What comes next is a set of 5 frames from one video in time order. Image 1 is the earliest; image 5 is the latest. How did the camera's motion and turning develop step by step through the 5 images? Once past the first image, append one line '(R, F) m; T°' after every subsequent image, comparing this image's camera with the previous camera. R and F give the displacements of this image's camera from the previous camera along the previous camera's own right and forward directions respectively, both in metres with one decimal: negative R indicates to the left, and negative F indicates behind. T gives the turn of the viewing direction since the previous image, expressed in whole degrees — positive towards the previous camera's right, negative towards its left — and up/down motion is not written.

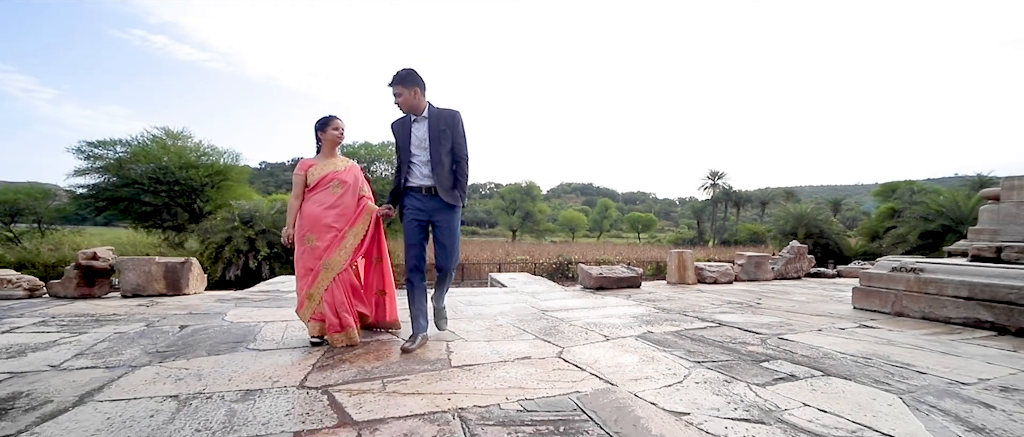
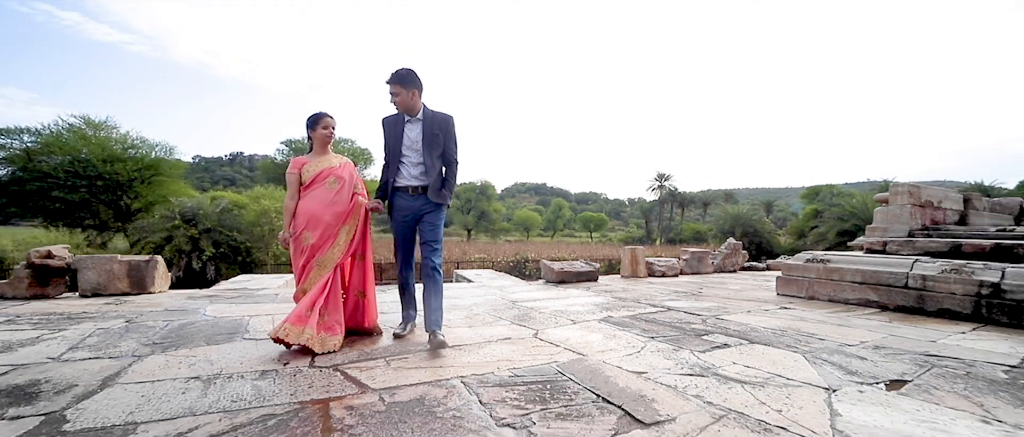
(-0.2, -0.3) m; +6°
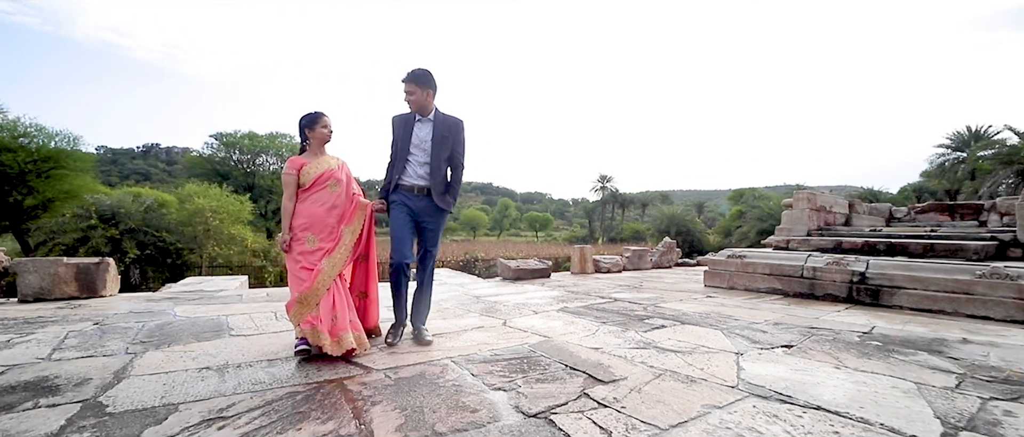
(-0.2, -0.4) m; +7°
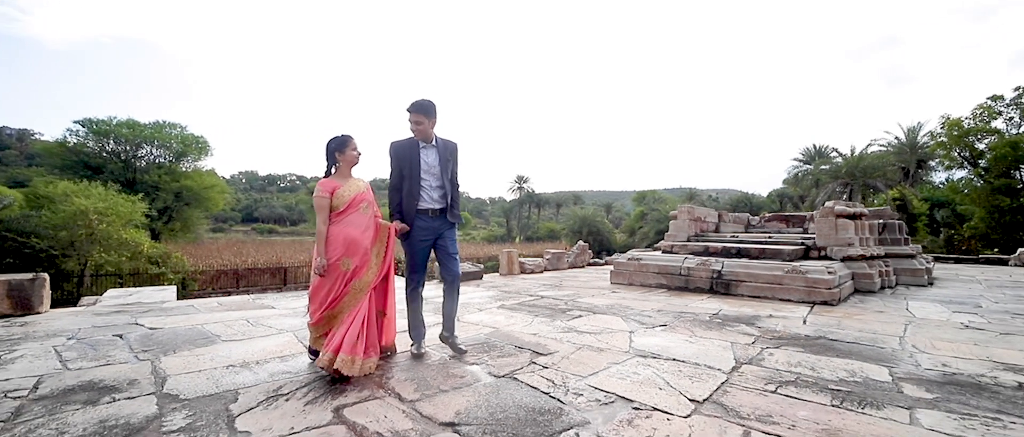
(-0.3, -0.8) m; +11°
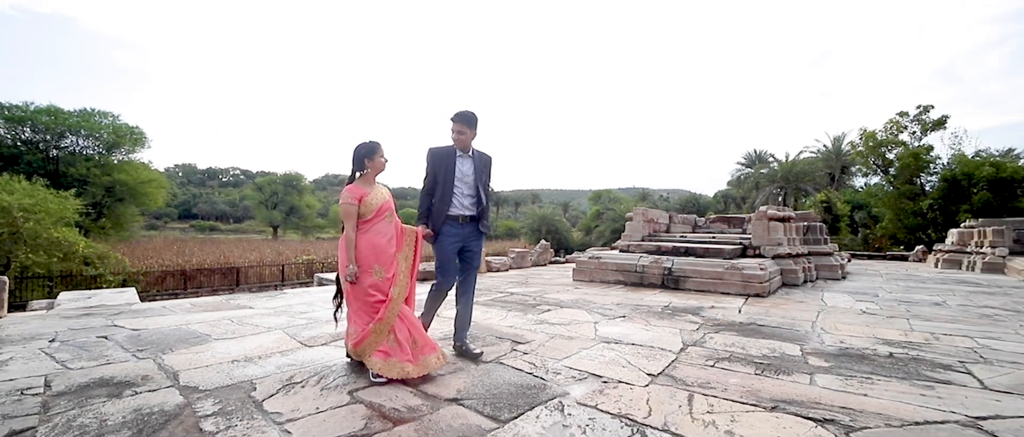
(-0.2, -0.4) m; +6°
